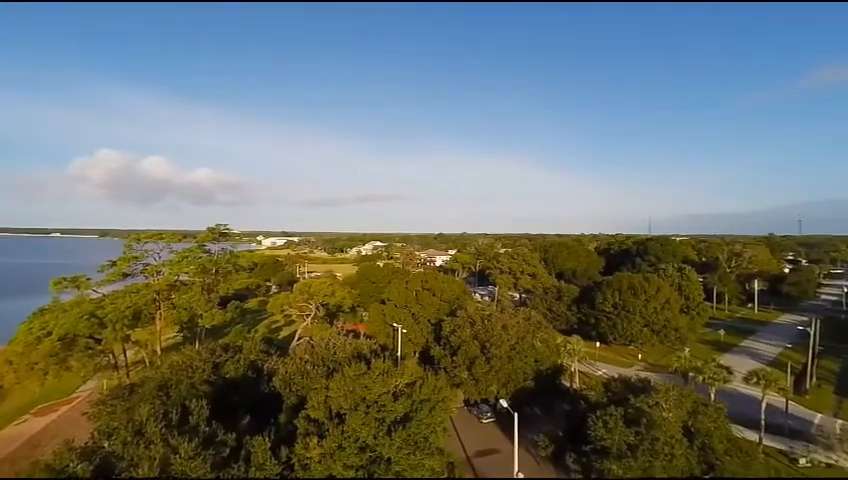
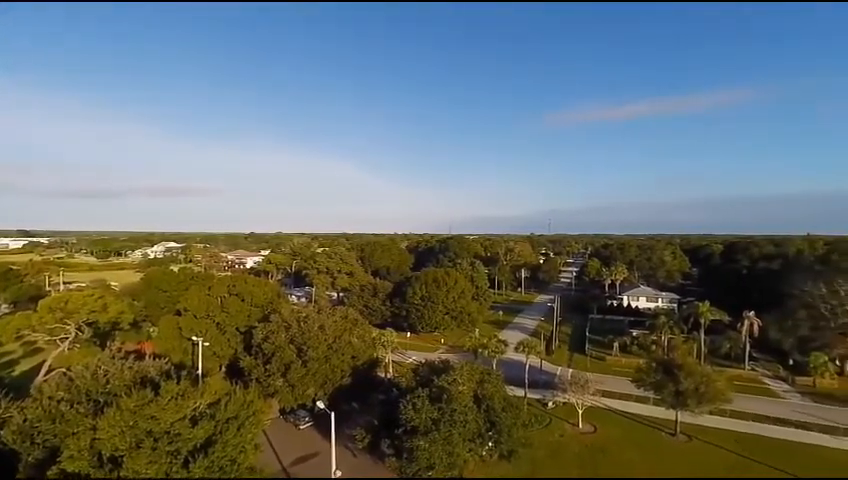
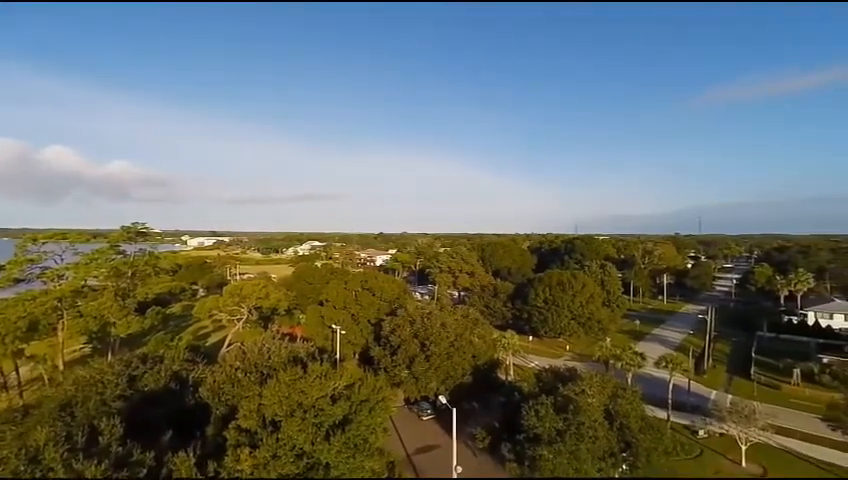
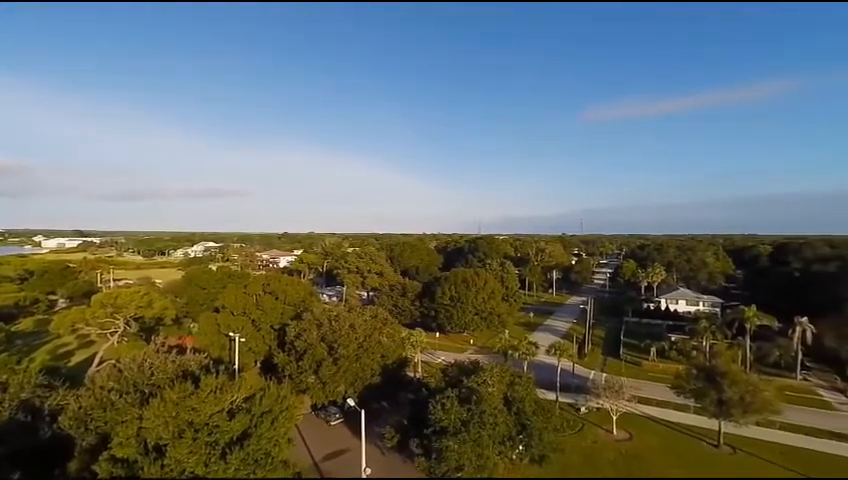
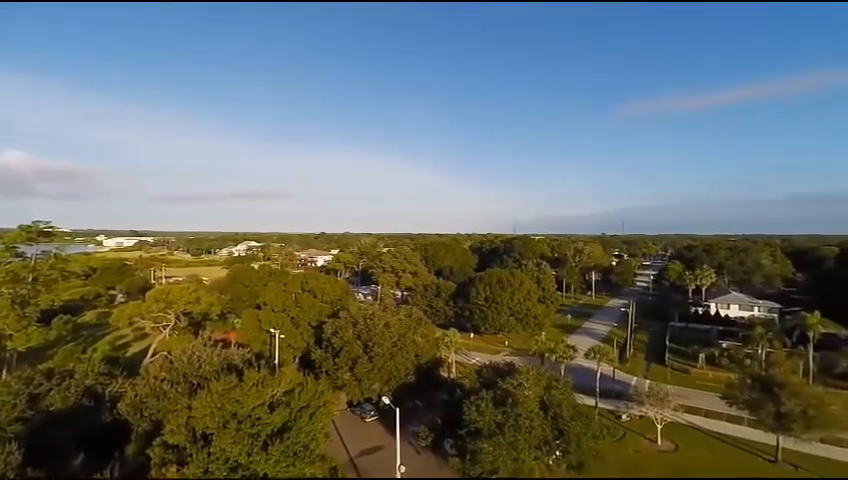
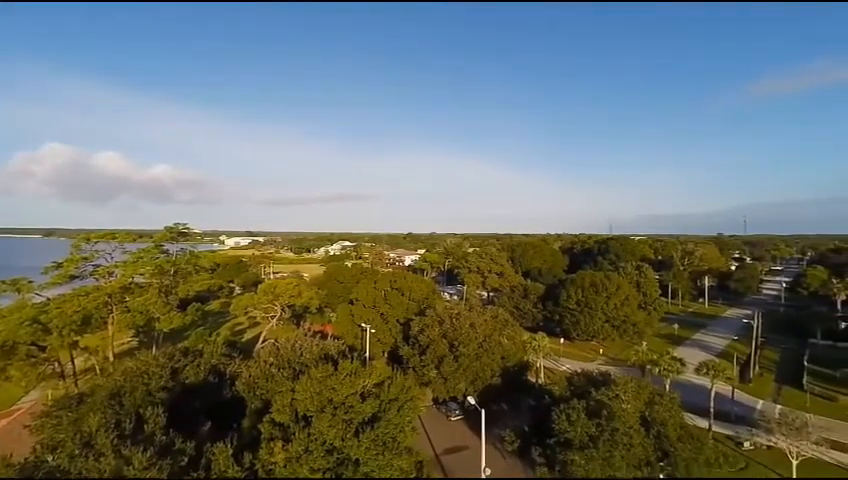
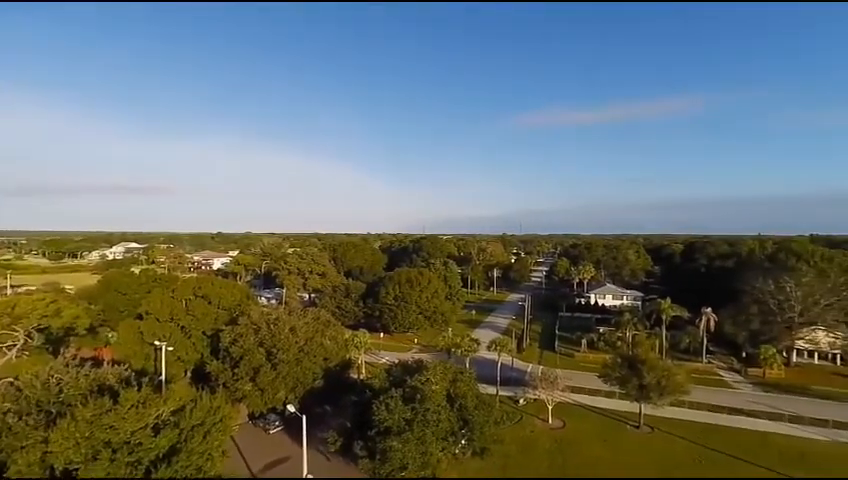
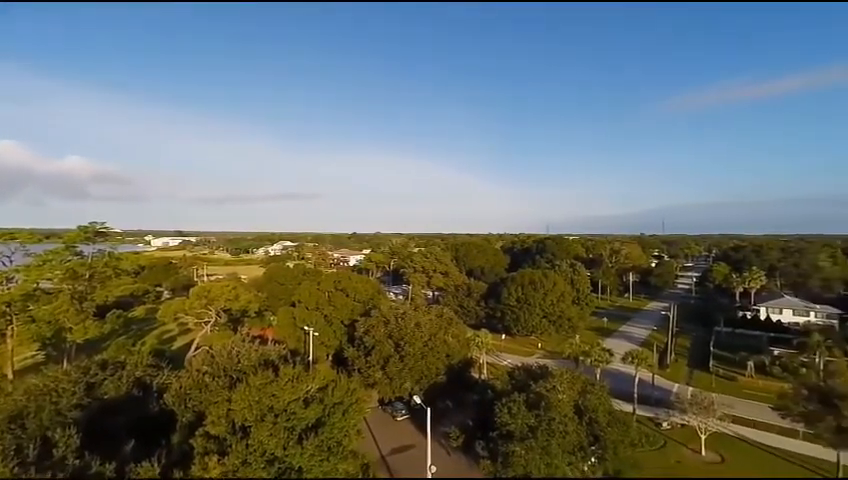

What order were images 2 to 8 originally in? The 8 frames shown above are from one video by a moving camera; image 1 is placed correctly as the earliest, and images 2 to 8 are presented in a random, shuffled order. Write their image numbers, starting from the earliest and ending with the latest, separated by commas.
6, 3, 8, 5, 4, 2, 7
